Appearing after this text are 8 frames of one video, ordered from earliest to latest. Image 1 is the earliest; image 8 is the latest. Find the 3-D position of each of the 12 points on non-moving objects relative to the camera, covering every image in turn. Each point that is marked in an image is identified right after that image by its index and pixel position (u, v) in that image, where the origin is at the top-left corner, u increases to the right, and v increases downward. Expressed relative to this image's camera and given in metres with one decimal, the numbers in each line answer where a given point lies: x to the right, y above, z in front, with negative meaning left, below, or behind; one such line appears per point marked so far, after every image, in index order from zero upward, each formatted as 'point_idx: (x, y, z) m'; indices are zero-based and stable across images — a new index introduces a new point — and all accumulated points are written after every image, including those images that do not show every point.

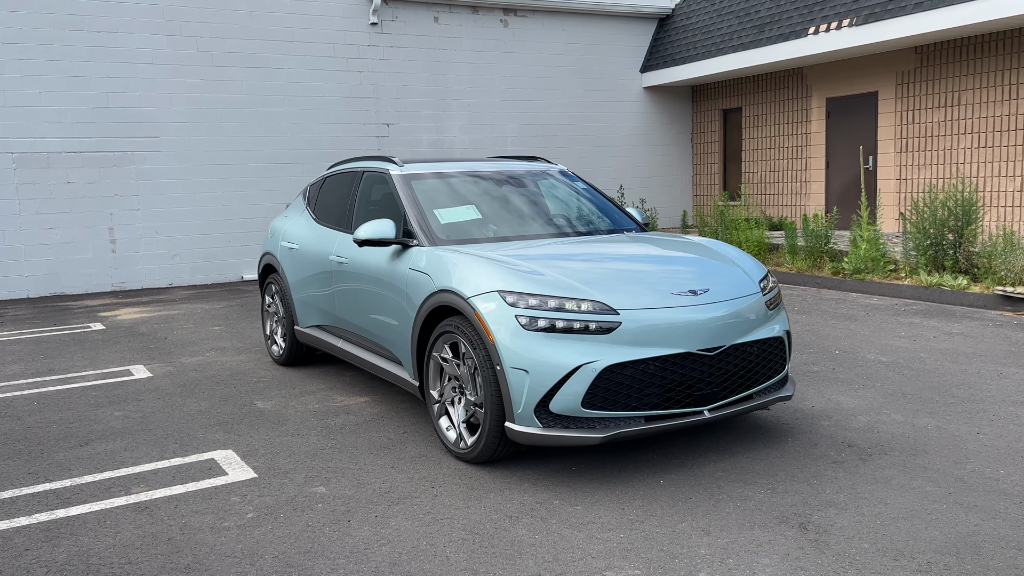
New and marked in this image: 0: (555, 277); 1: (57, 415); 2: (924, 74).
0: (+0.2, 0.0, +3.9) m
1: (-2.9, -0.8, +5.2) m
2: (+6.6, +3.4, +13.2) m
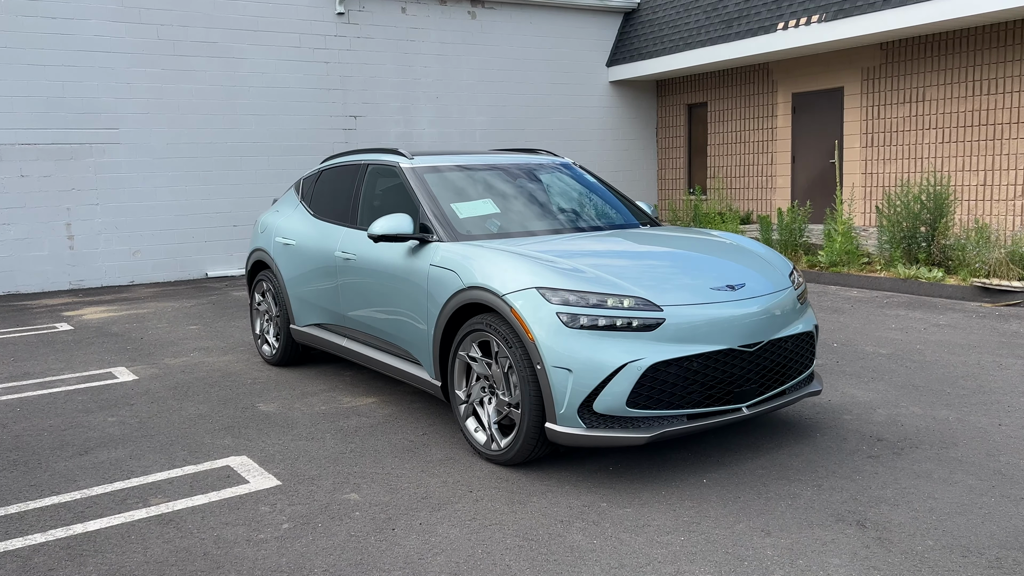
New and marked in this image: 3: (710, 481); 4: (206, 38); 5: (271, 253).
0: (+0.4, +0.1, +3.8) m
1: (-2.8, -0.8, +5.0) m
2: (+6.2, +3.6, +13.4) m
3: (+0.9, -0.9, +3.7) m
4: (-4.9, +4.0, +13.0) m
5: (-1.8, +0.3, +6.1) m
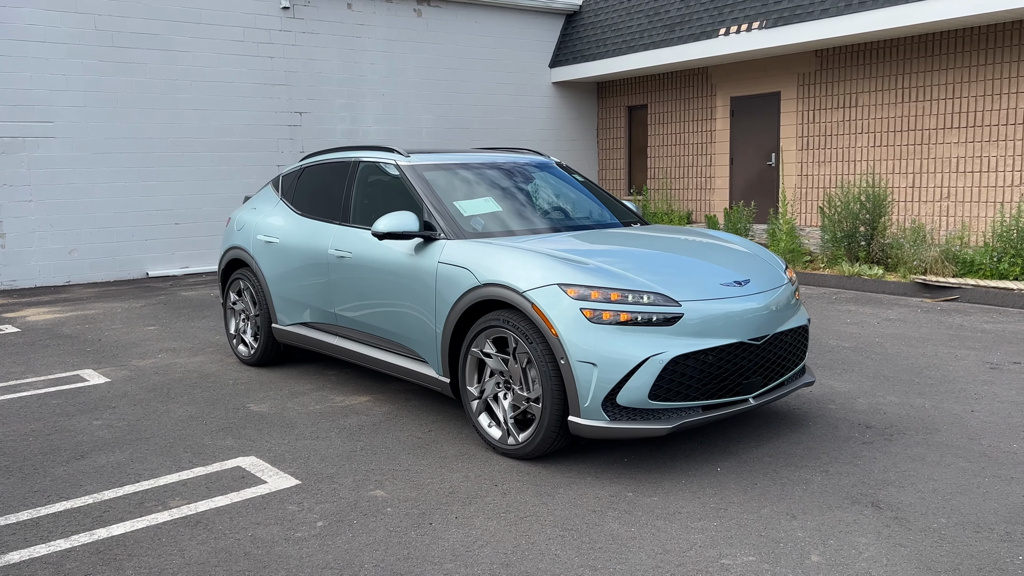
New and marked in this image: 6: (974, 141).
0: (+0.5, +0.1, +3.9) m
1: (-2.8, -0.8, +4.8) m
2: (+5.3, +3.6, +14.0) m
3: (+1.0, -0.9, +3.8) m
4: (-5.6, +4.0, +12.6) m
5: (-1.9, +0.3, +6.0) m
6: (+6.8, +2.2, +12.1) m
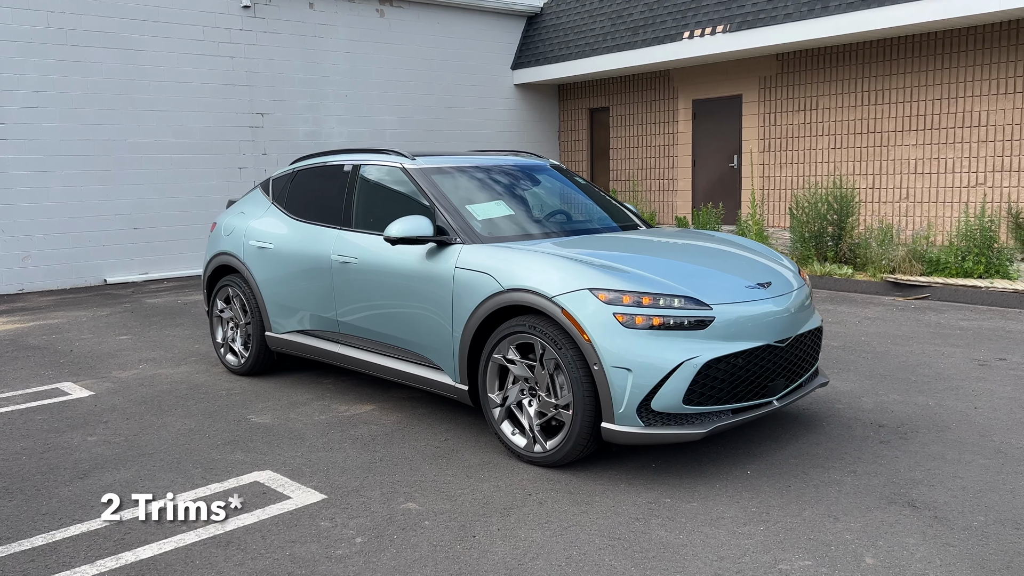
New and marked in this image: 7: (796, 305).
0: (+0.6, +0.1, +3.9) m
1: (-2.7, -0.9, +4.5) m
2: (+4.8, +3.6, +14.3) m
3: (+1.1, -0.9, +3.8) m
4: (-6.1, +3.9, +12.2) m
5: (-1.9, +0.2, +5.8) m
6: (+6.3, +2.2, +12.4) m
7: (+1.5, -0.1, +4.2) m
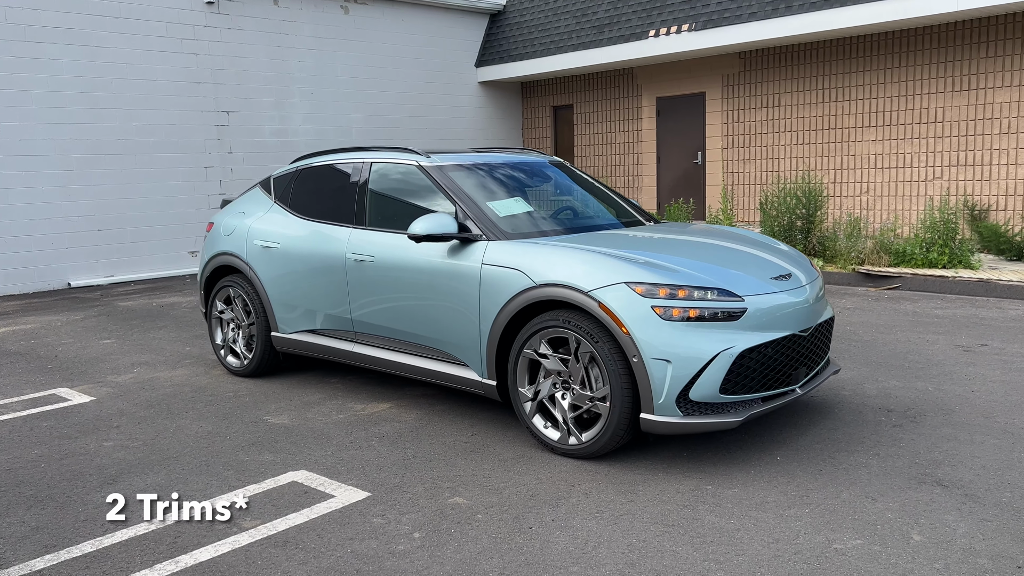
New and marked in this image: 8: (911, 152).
0: (+0.8, +0.1, +4.0) m
1: (-2.6, -0.9, +4.4) m
2: (+4.2, +3.7, +14.6) m
3: (+1.3, -0.8, +4.0) m
4: (-6.5, +3.8, +11.8) m
5: (-1.9, +0.2, +5.8) m
6: (+5.9, +2.3, +12.8) m
7: (+1.6, 0.0, +4.4) m
8: (+6.1, +2.1, +12.6) m
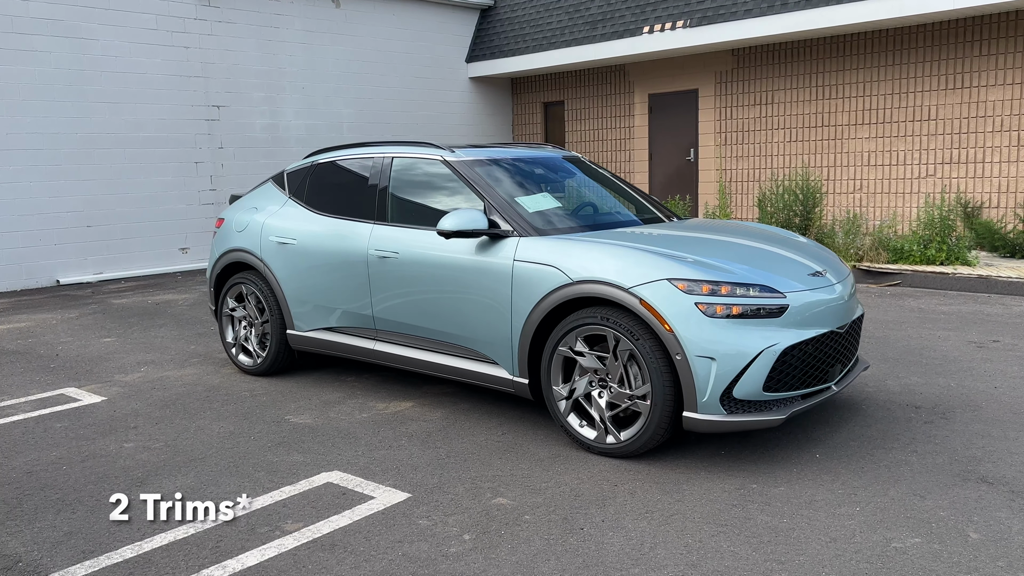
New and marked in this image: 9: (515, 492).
0: (+0.9, +0.1, +3.9) m
1: (-2.4, -0.9, +4.3) m
2: (+4.1, +3.8, +14.7) m
3: (+1.5, -0.8, +3.9) m
4: (-6.5, +3.8, +11.6) m
5: (-1.7, +0.2, +5.7) m
6: (+5.9, +2.4, +12.9) m
7: (+1.8, 0.0, +4.3) m
8: (+6.1, +2.2, +12.7) m
9: (0.0, -0.9, +3.6) m
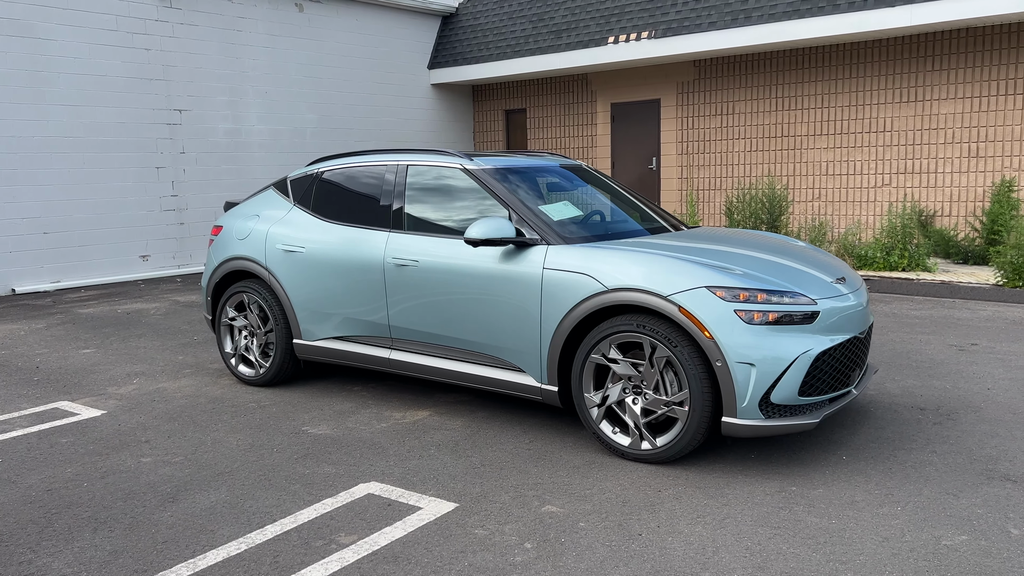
0: (+1.1, +0.1, +4.0) m
1: (-2.3, -0.9, +4.1) m
2: (+3.5, +3.7, +15.0) m
3: (+1.7, -0.8, +4.1) m
4: (-6.9, +3.7, +11.1) m
5: (-1.7, +0.2, +5.6) m
6: (+5.4, +2.3, +13.3) m
7: (+1.9, -0.1, +4.5) m
8: (+5.6, +2.1, +13.1) m
9: (+0.2, -0.9, +3.6) m
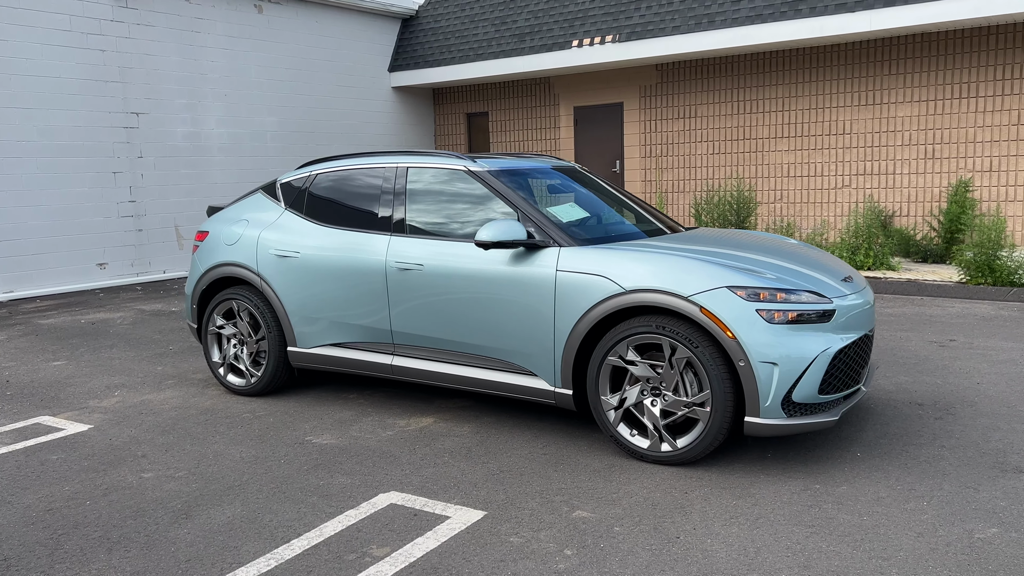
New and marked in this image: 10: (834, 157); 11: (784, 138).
0: (+1.2, +0.1, +4.0) m
1: (-2.2, -1.0, +3.9) m
2: (+2.9, +3.7, +15.1) m
3: (+1.8, -0.8, +4.1) m
4: (-7.3, +3.6, +10.7) m
5: (-1.7, +0.1, +5.4) m
6: (+4.8, +2.3, +13.6) m
7: (+2.0, -0.1, +4.5) m
8: (+5.1, +2.1, +13.4) m
9: (+0.3, -0.9, +3.6) m
10: (+5.2, +2.1, +13.3) m
11: (+4.6, +2.5, +13.8) m
